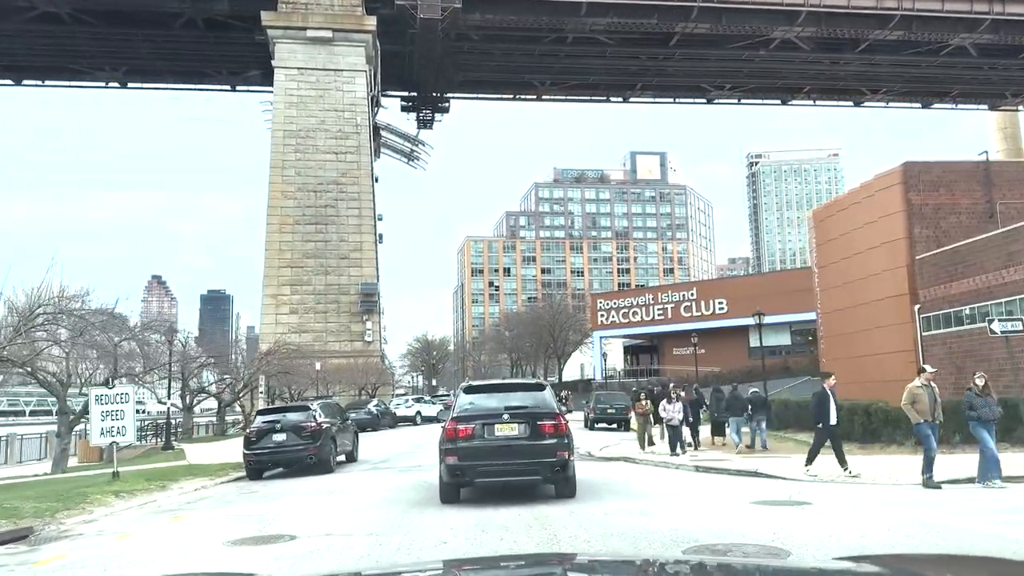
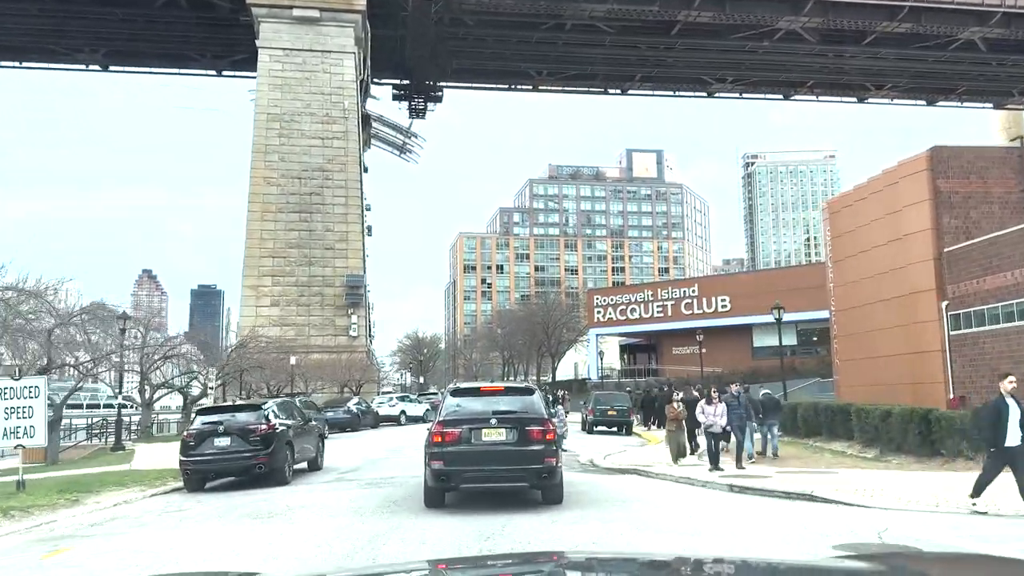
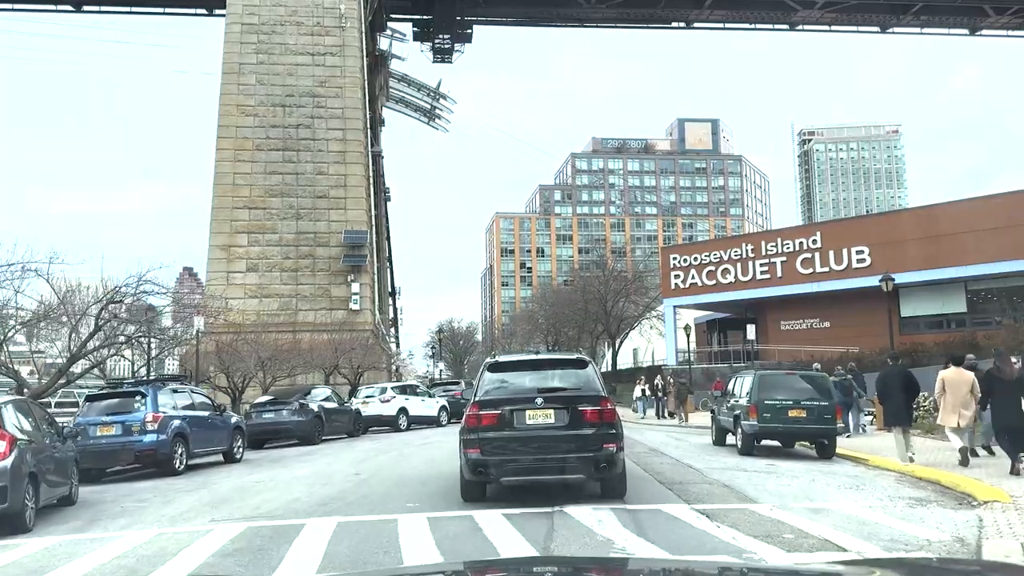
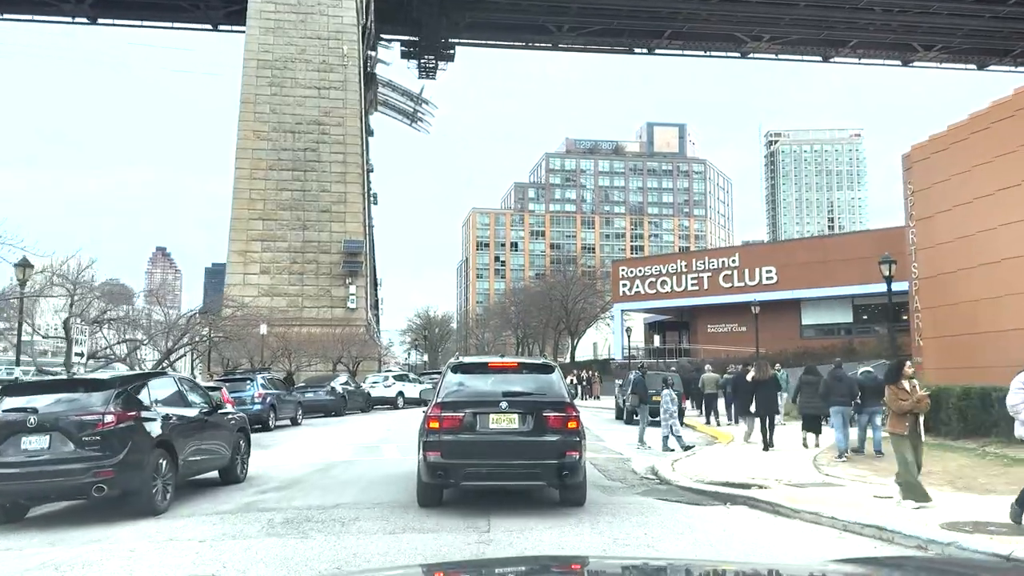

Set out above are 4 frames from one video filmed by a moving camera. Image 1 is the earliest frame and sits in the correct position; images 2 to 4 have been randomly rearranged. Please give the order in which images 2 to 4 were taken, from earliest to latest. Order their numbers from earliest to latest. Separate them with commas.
2, 4, 3
